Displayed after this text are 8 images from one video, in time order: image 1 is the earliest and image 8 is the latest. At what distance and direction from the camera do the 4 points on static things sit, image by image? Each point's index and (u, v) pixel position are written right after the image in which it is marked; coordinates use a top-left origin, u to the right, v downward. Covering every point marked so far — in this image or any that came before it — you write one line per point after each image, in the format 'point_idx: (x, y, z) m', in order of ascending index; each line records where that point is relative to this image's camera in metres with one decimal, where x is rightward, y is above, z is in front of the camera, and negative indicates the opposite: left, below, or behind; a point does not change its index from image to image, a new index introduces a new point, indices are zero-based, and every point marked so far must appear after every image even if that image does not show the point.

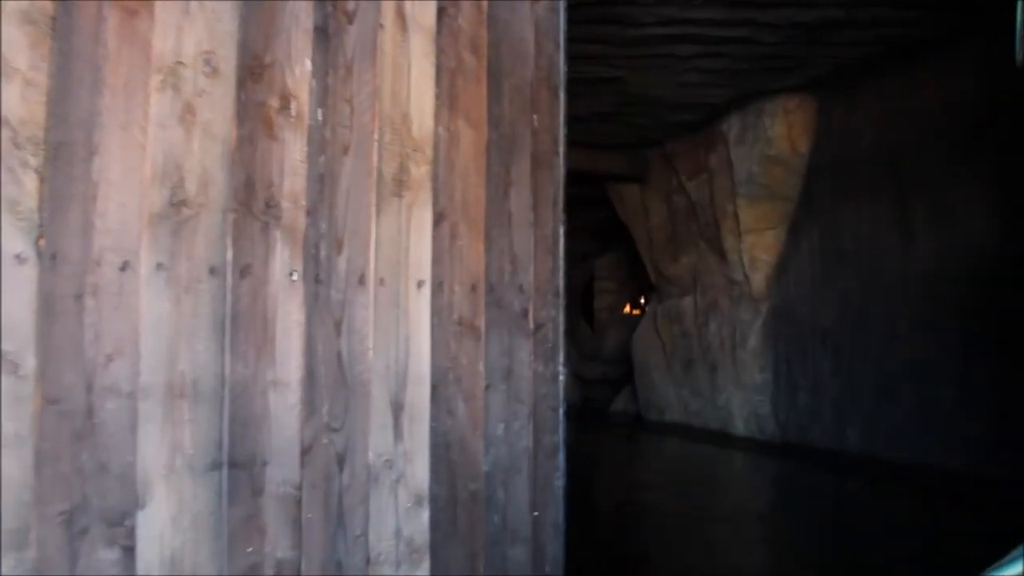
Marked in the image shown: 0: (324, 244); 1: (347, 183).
0: (-0.4, +0.1, +2.2) m
1: (-0.3, +0.2, +2.2) m
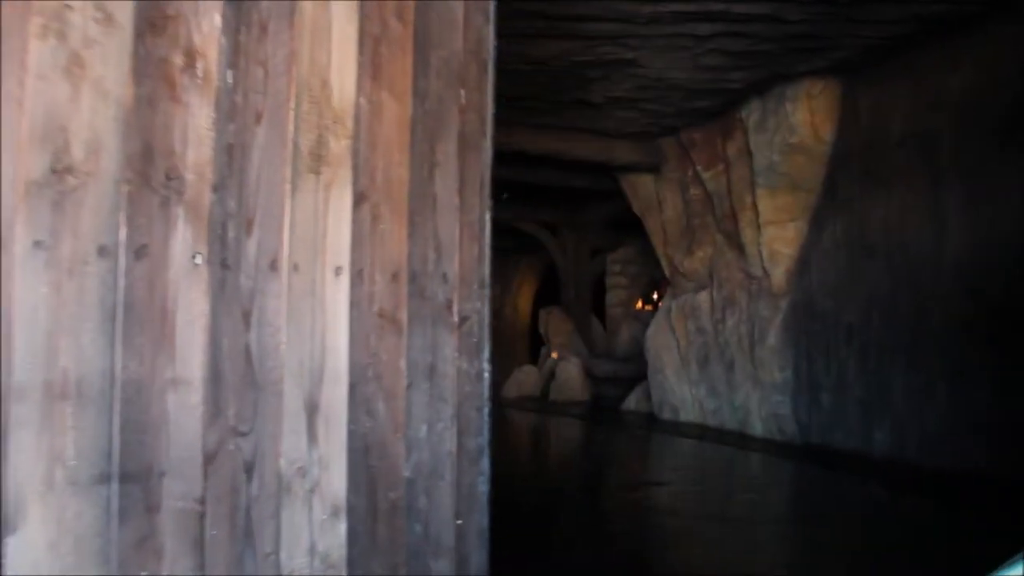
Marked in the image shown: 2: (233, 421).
0: (-0.5, +0.1, +2.0) m
1: (-0.5, +0.3, +2.0) m
2: (-0.5, -0.2, +2.0) m
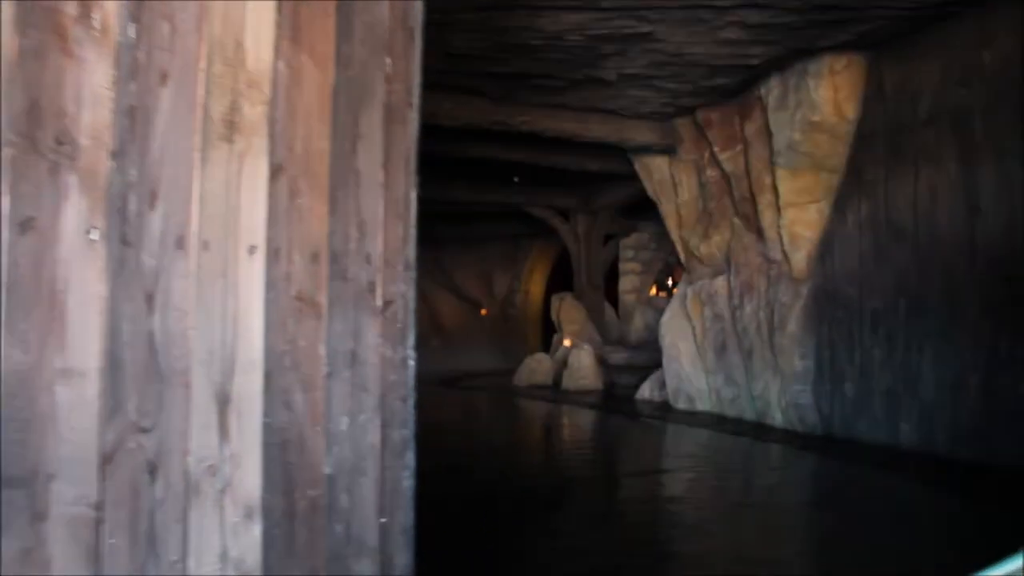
0: (-0.6, +0.2, +1.8) m
1: (-0.6, +0.3, +1.8) m
2: (-0.6, -0.2, +1.8) m
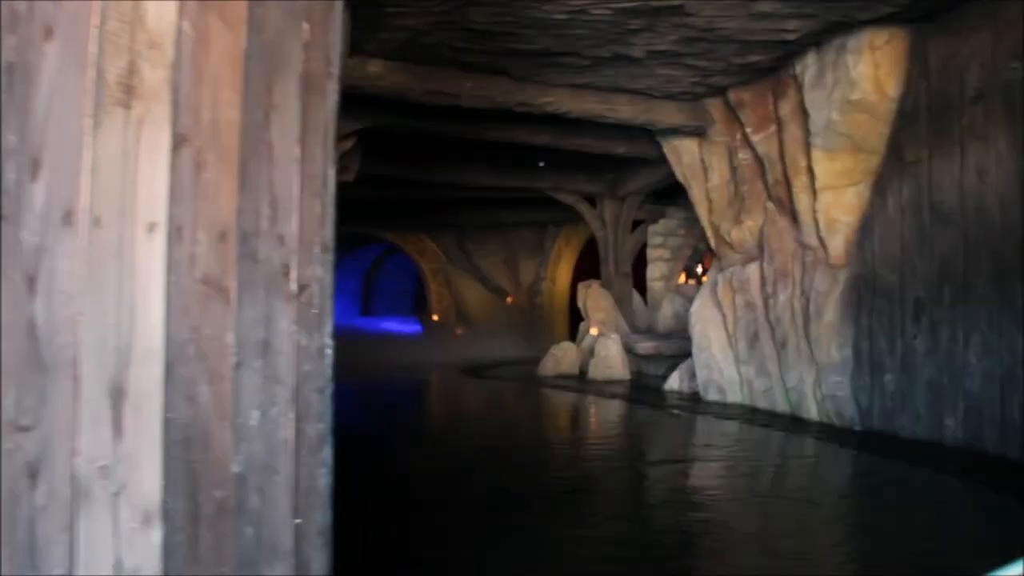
0: (-0.7, +0.2, +1.6) m
1: (-0.7, +0.3, +1.6) m
2: (-0.7, -0.2, +1.6) m
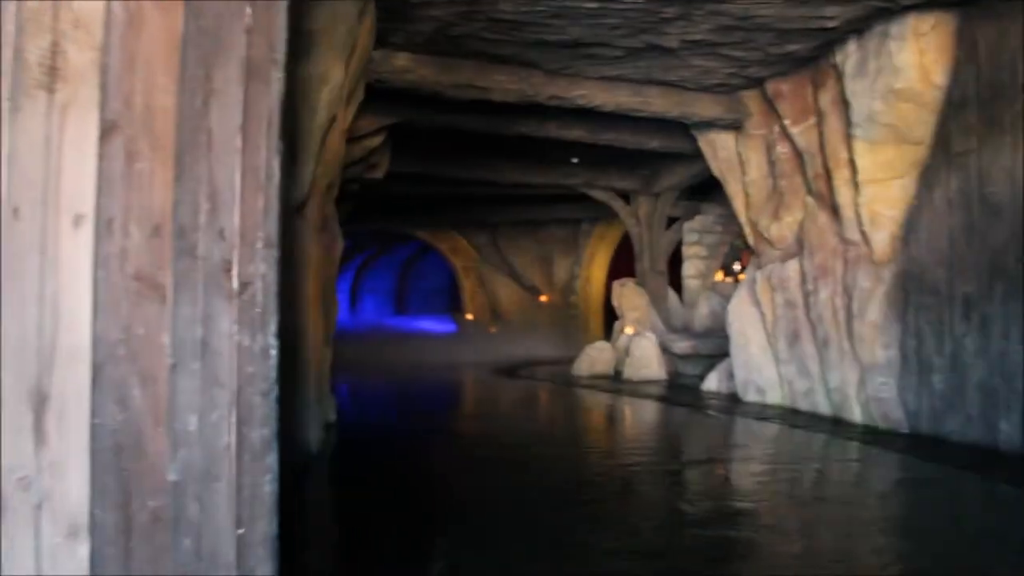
0: (-0.8, +0.2, +1.5) m
1: (-0.8, +0.3, +1.5) m
2: (-0.8, -0.2, +1.5) m
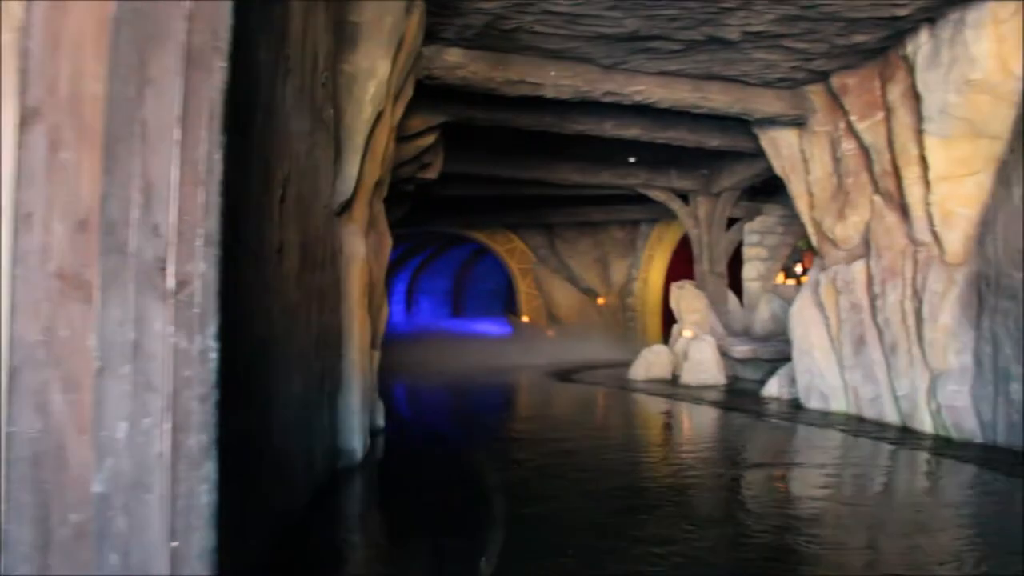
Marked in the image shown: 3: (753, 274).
0: (-0.9, +0.2, +1.4) m
1: (-0.9, +0.3, +1.4) m
2: (-0.9, -0.2, +1.4) m
3: (+2.8, +0.2, +12.4) m
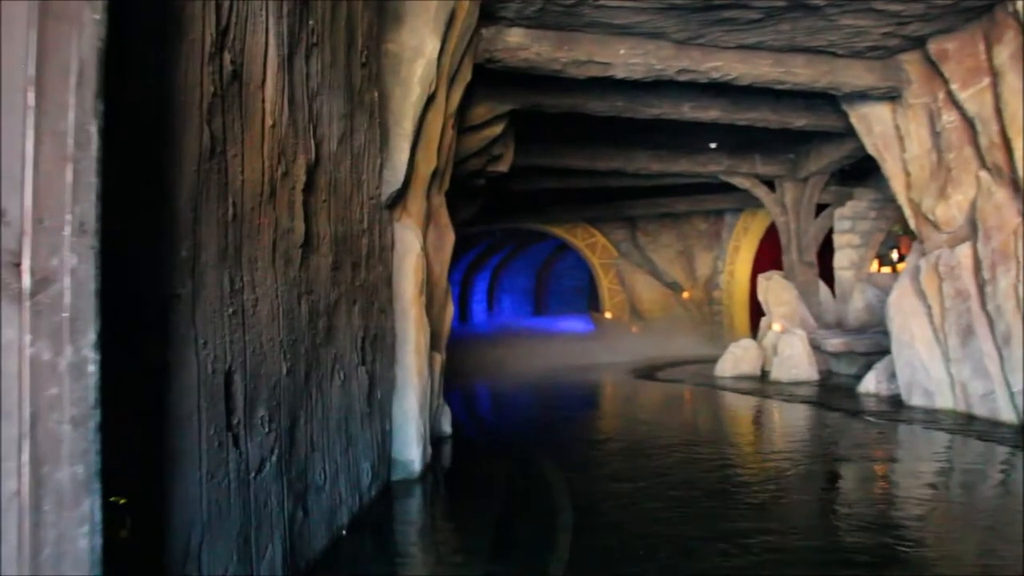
0: (-1.0, +0.2, +1.1) m
1: (-1.0, +0.3, +1.1) m
2: (-1.0, -0.2, +1.1) m
3: (+3.7, +0.3, +11.6) m
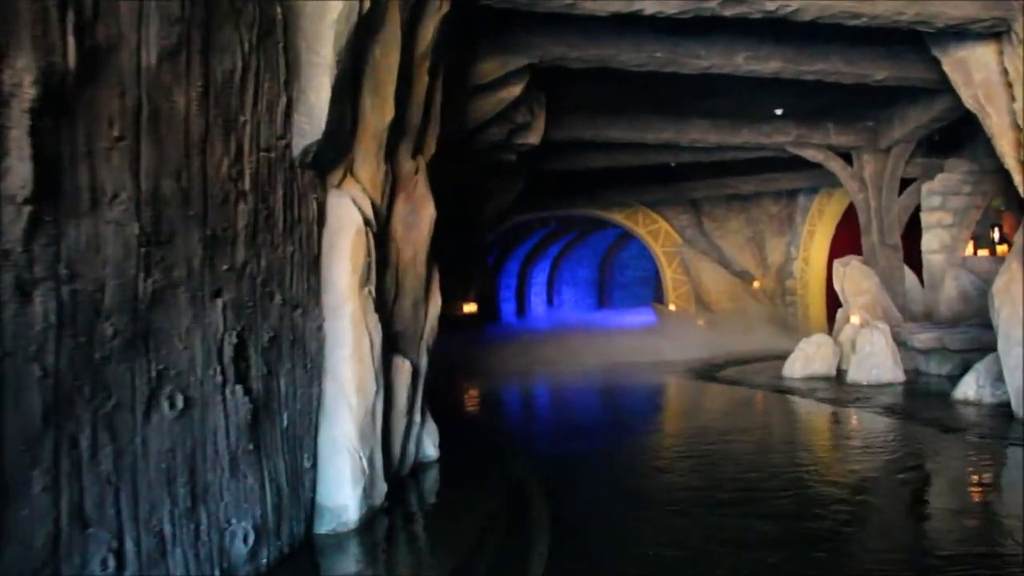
0: (-1.4, +0.2, -0.2) m
1: (-1.4, +0.3, -0.2) m
2: (-1.4, -0.2, -0.2) m
3: (+4.0, +0.4, +10.0) m
